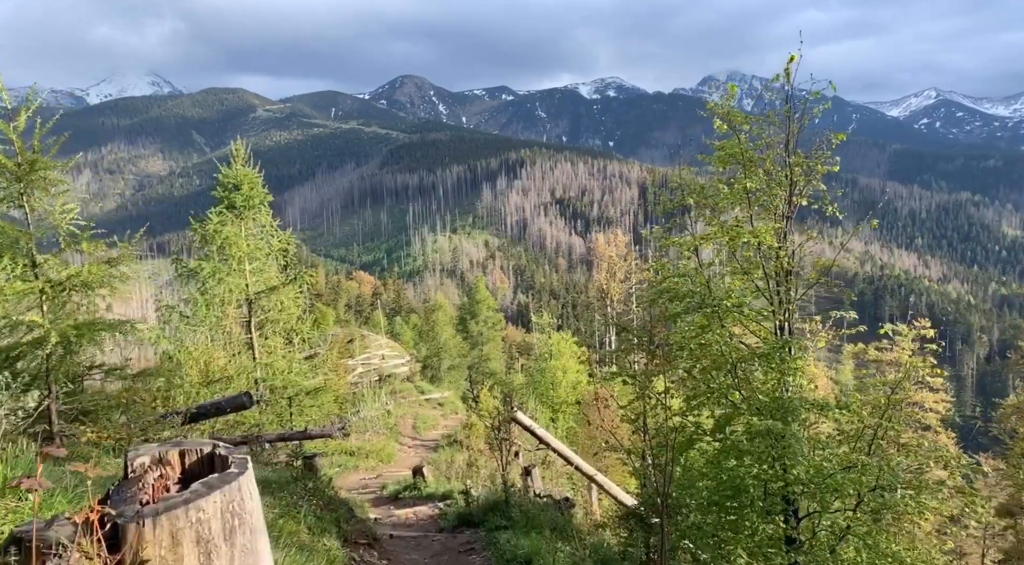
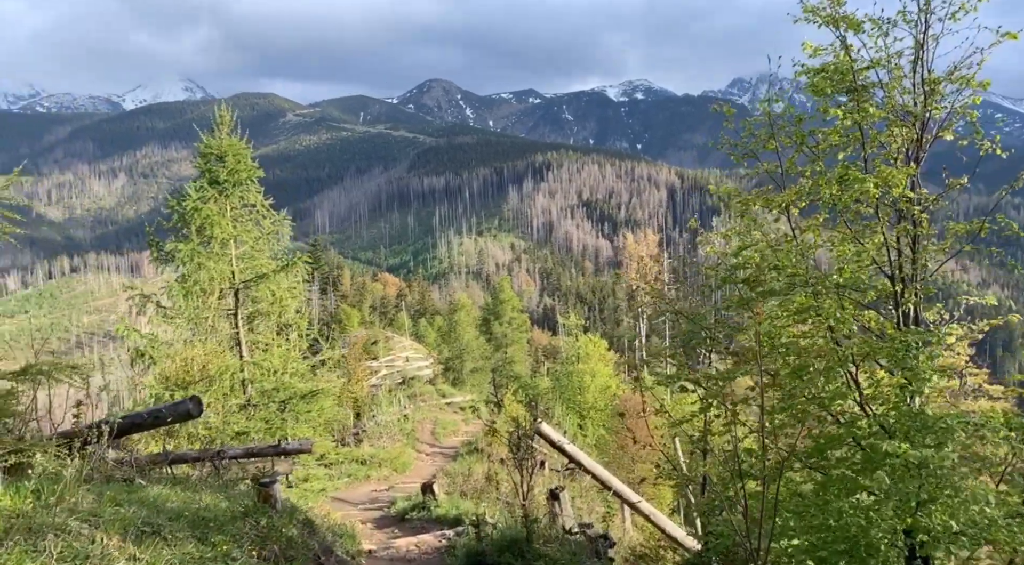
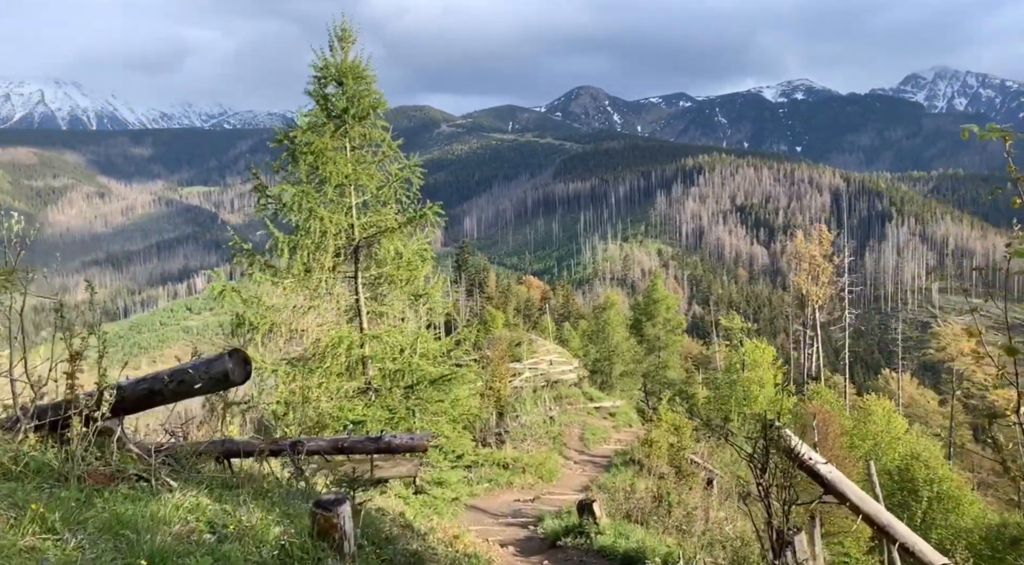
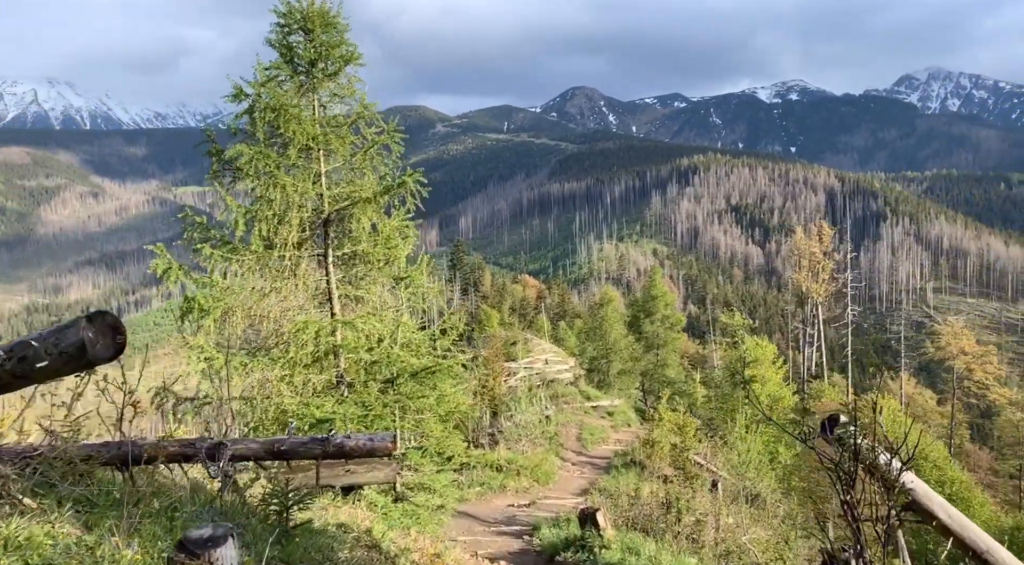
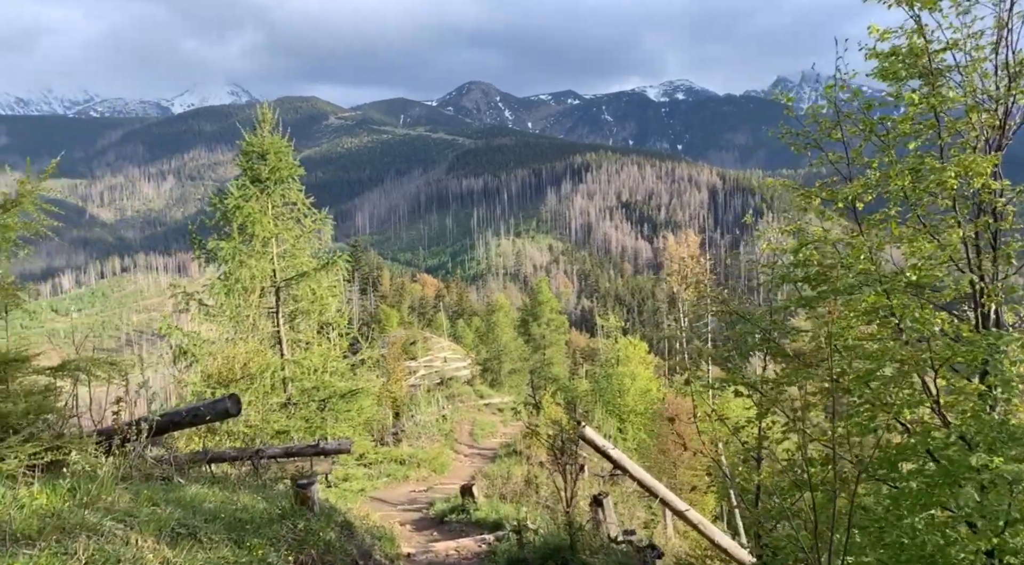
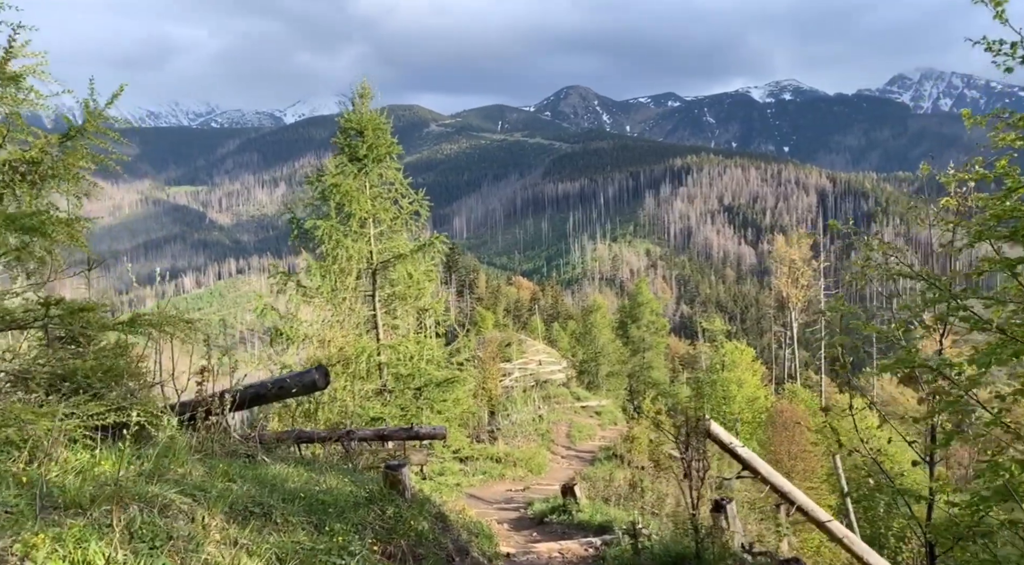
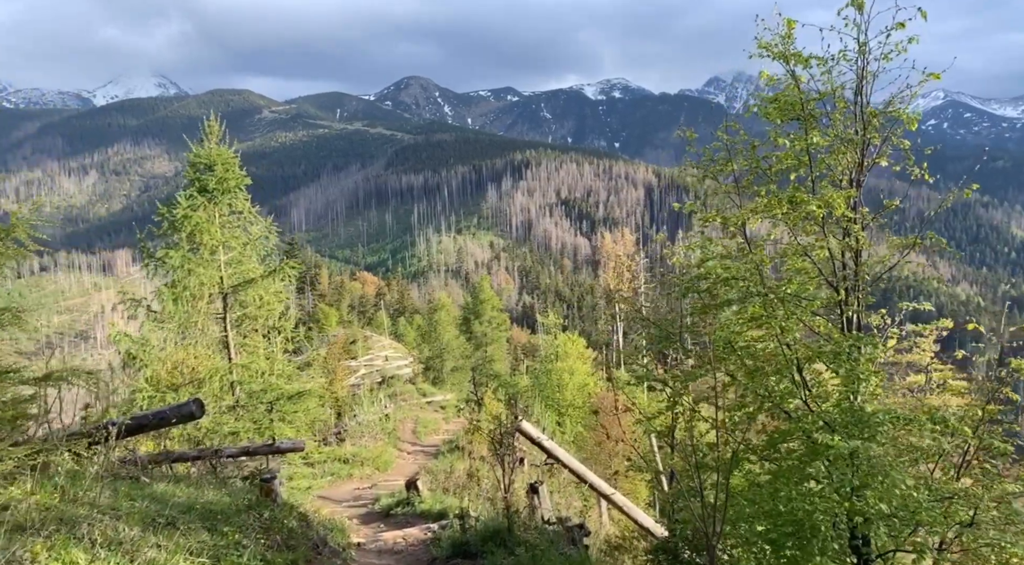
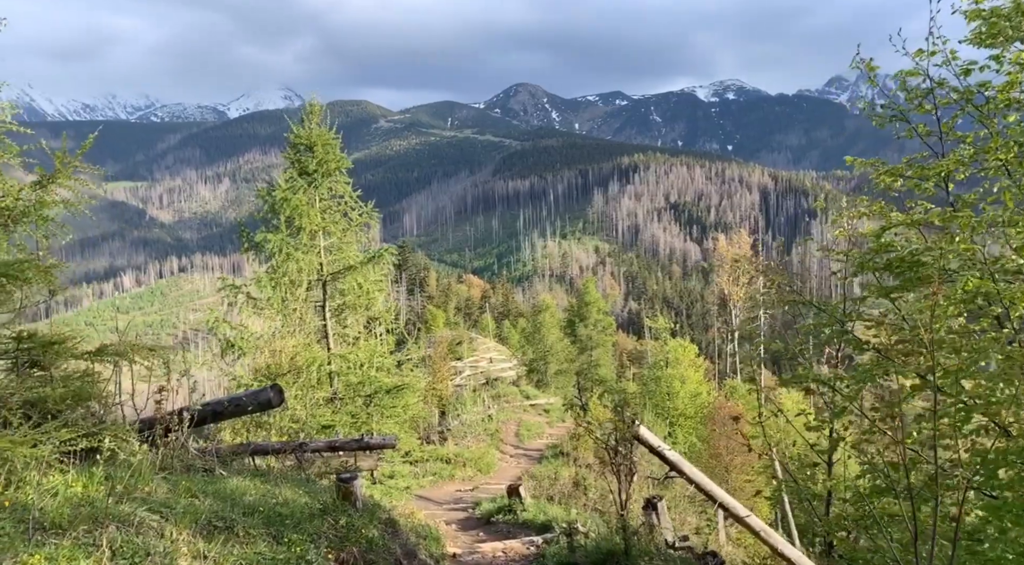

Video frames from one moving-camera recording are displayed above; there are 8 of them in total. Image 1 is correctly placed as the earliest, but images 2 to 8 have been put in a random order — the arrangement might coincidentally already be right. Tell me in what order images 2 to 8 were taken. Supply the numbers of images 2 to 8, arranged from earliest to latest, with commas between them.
7, 2, 5, 8, 6, 3, 4
